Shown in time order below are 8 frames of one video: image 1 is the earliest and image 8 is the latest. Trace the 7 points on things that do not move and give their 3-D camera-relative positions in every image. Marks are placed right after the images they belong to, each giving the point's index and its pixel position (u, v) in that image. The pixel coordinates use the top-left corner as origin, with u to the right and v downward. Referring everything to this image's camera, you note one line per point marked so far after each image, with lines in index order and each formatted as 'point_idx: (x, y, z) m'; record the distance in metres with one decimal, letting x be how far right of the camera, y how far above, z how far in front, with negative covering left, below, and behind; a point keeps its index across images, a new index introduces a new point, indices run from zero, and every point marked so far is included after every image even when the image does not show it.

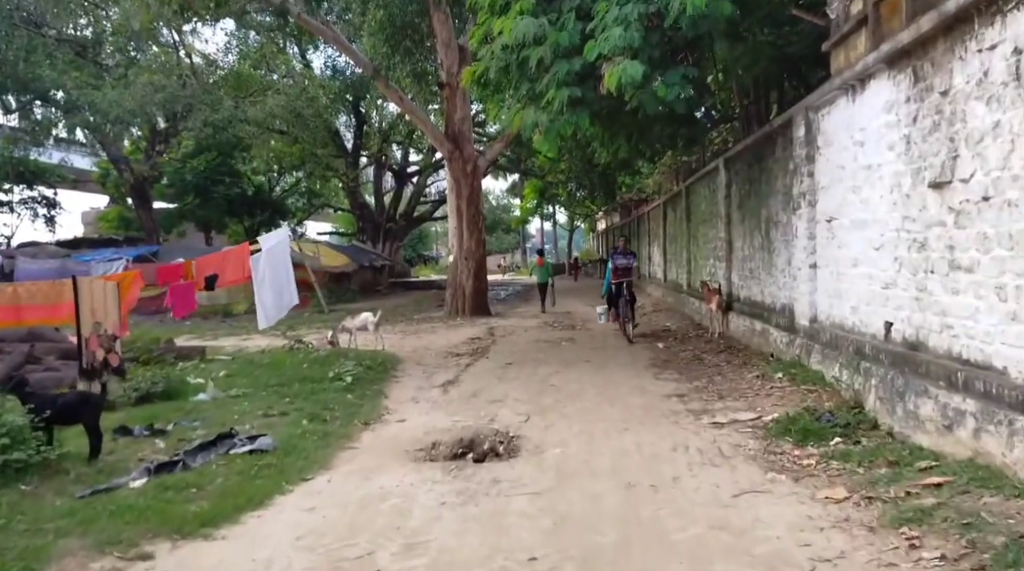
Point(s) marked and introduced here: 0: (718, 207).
0: (+3.5, +1.3, +13.0) m
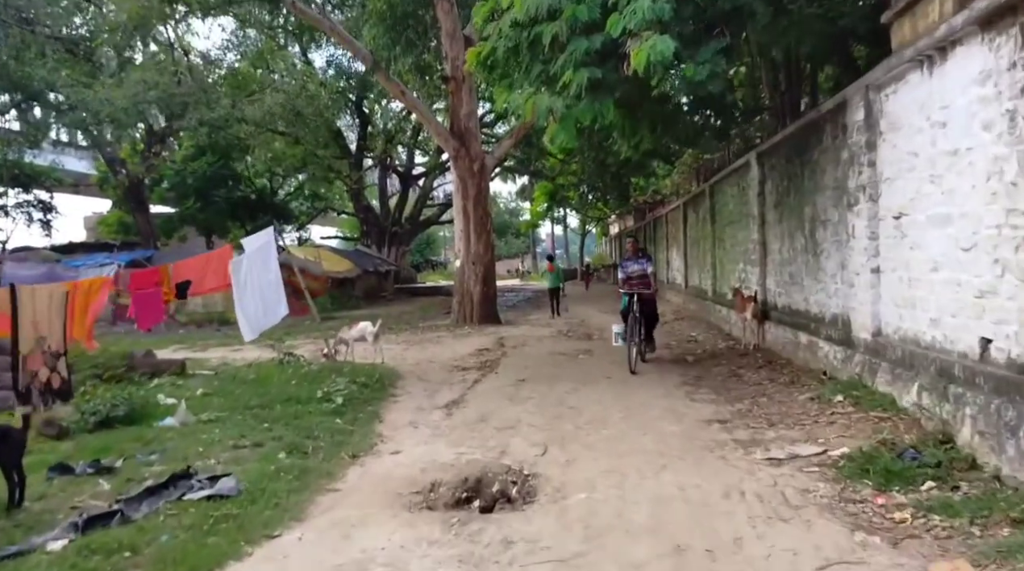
0: (+3.7, +1.2, +11.9) m
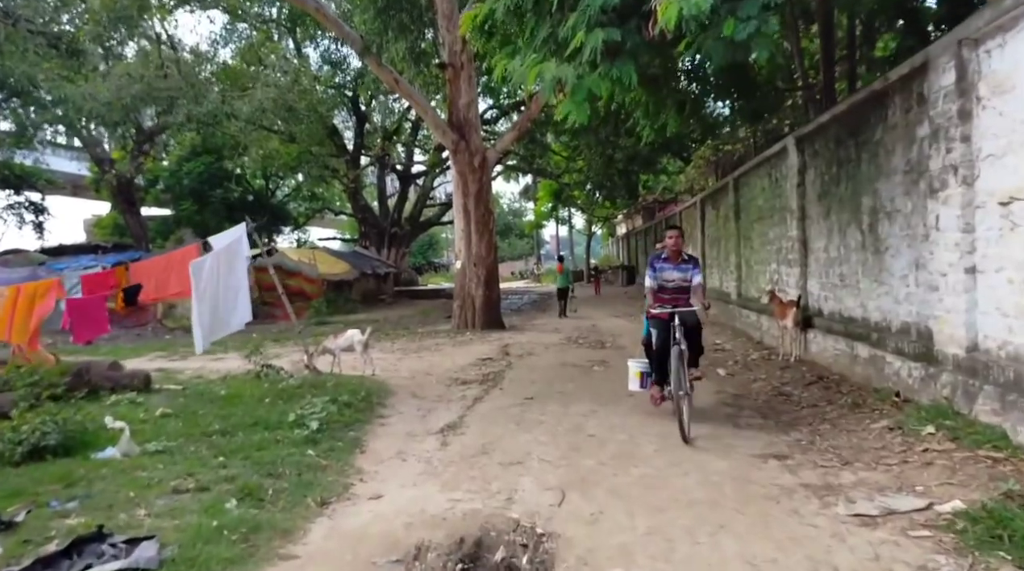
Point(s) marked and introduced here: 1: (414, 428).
0: (+3.8, +1.2, +10.6) m
1: (-0.9, -1.3, +7.3) m
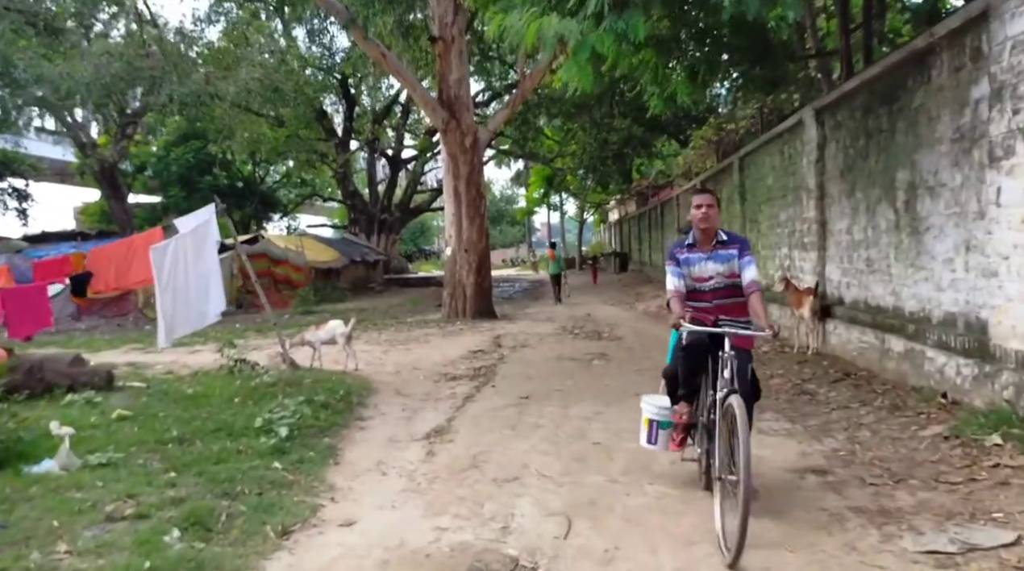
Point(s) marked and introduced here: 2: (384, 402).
0: (+3.7, +1.3, +9.8) m
1: (-1.0, -1.2, +6.5) m
2: (-1.3, -1.2, +7.9) m
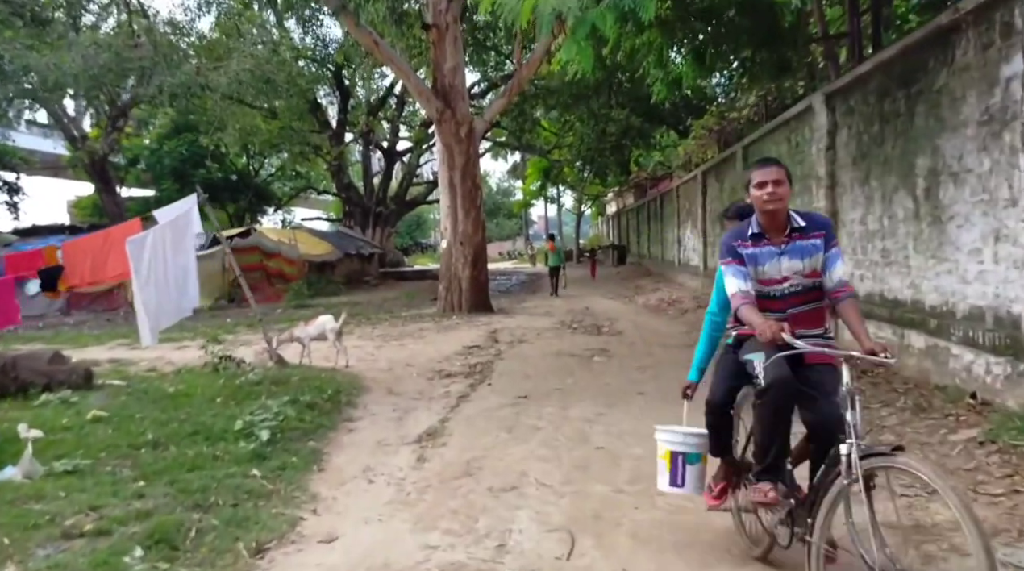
0: (+3.6, +1.4, +9.4) m
1: (-1.0, -1.2, +6.2) m
2: (-1.3, -1.1, +7.6) m
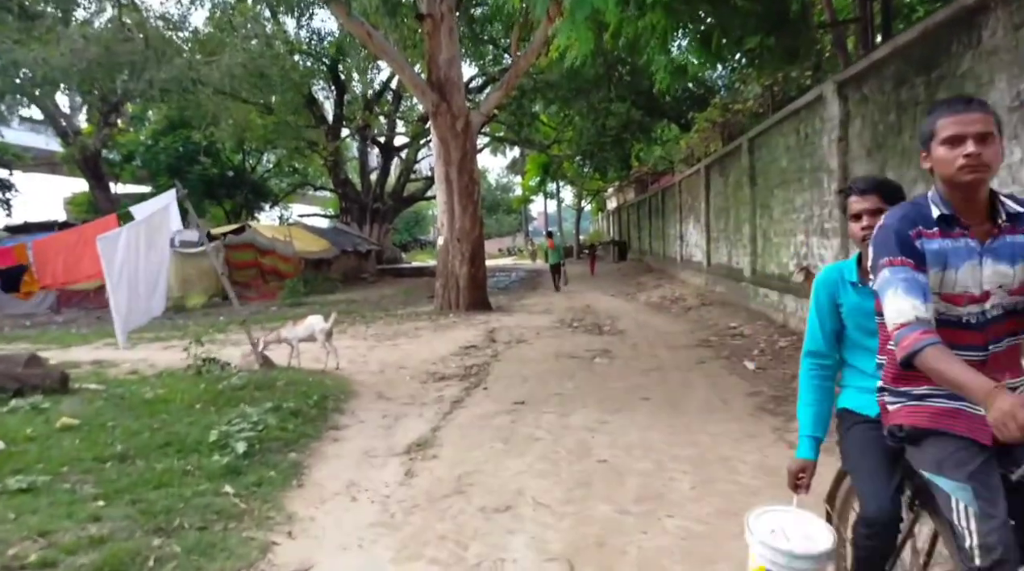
0: (+3.6, +1.5, +9.0) m
1: (-1.0, -1.2, +5.7) m
2: (-1.3, -1.1, +7.1) m
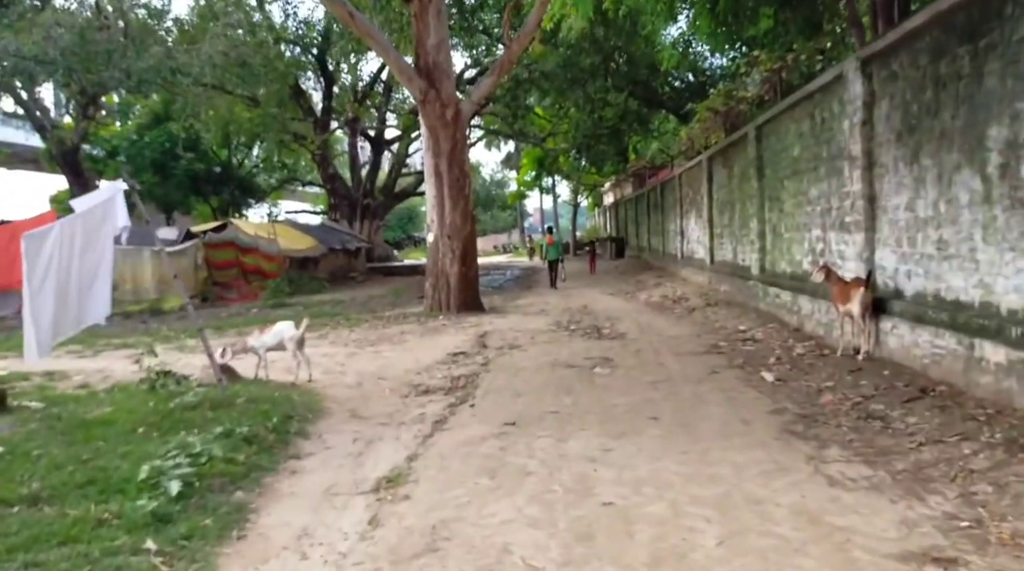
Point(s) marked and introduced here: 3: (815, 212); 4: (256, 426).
0: (+3.5, +1.4, +8.1) m
1: (-1.1, -1.2, +4.9) m
2: (-1.4, -1.1, +6.3) m
3: (+3.7, +0.9, +9.6) m
4: (-1.9, -1.0, +5.9) m
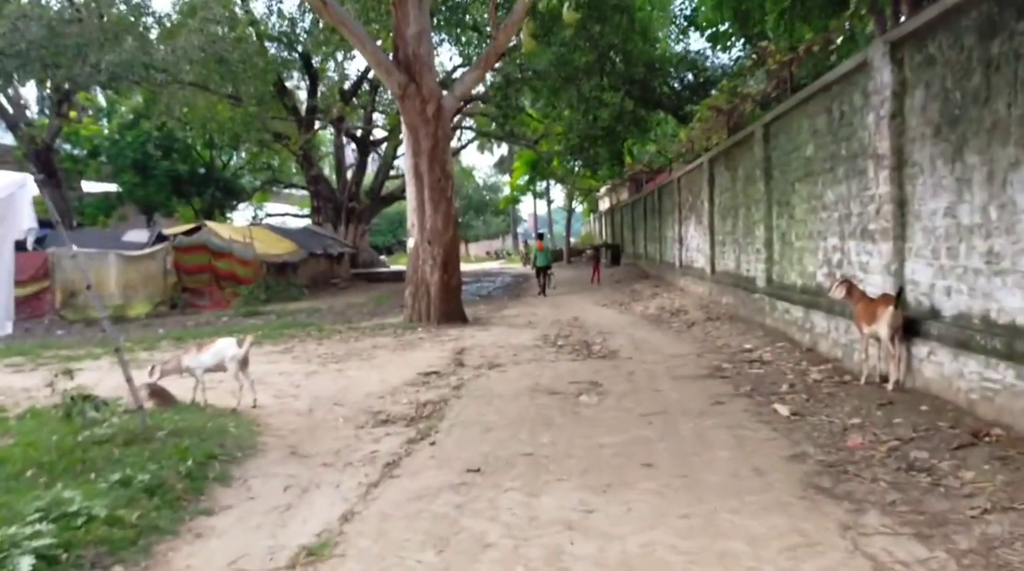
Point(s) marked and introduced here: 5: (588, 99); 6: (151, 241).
0: (+3.3, +1.3, +7.1) m
1: (-1.3, -1.3, +3.8) m
2: (-1.6, -1.2, +5.2) m
3: (+3.5, +0.7, +8.6) m
4: (-2.1, -1.1, +4.9) m
5: (+1.9, +4.6, +19.4) m
6: (-8.5, +1.0, +18.5) m
